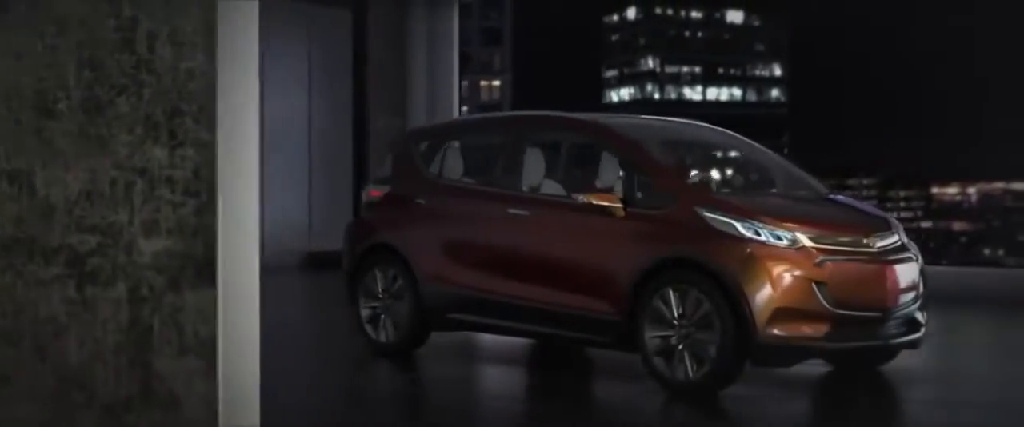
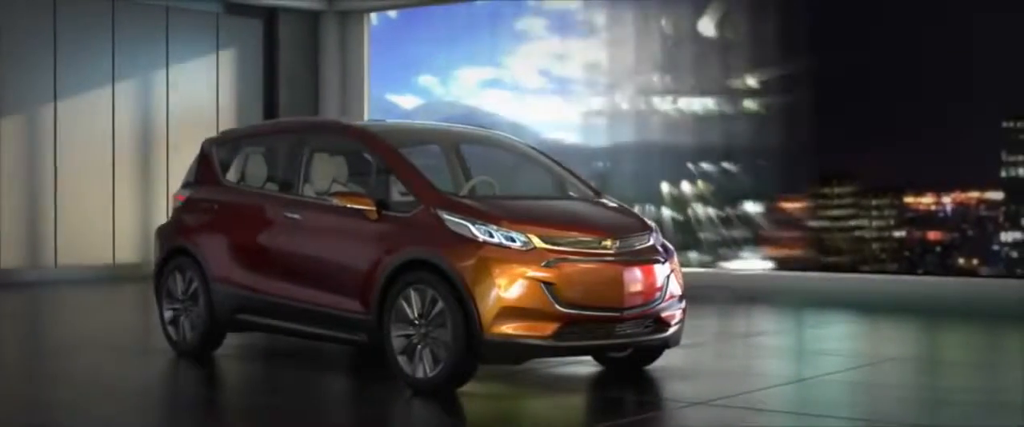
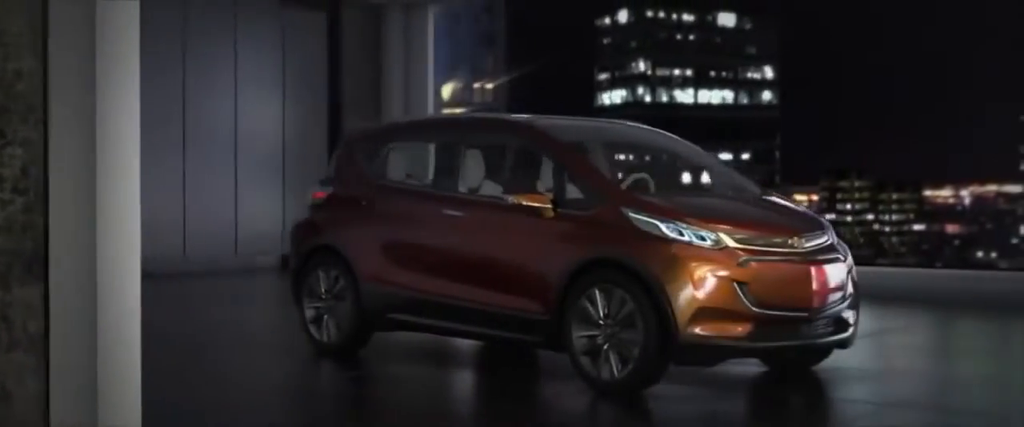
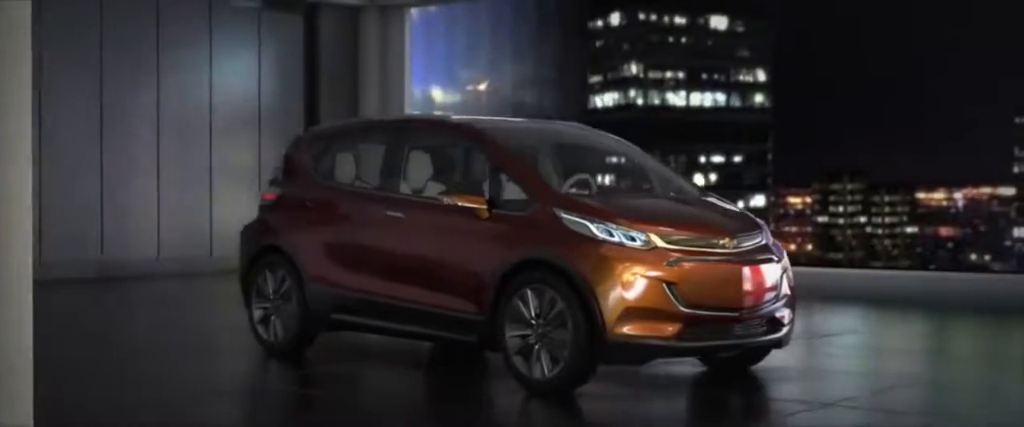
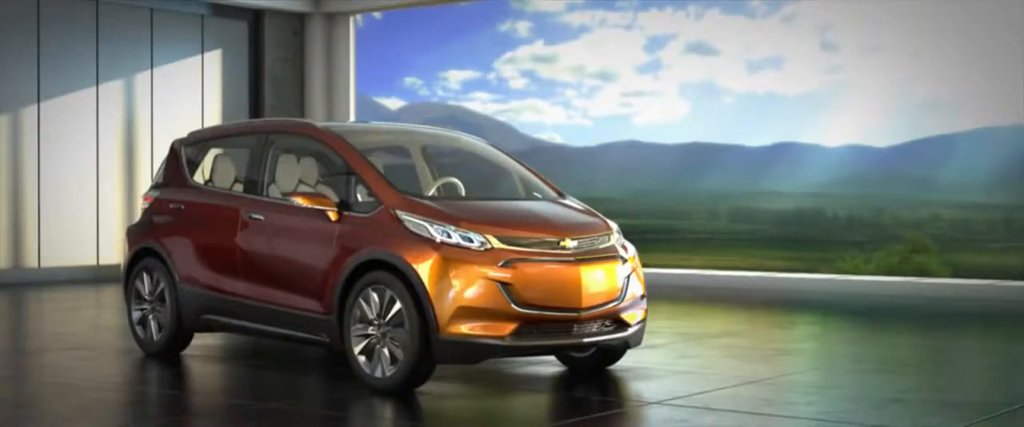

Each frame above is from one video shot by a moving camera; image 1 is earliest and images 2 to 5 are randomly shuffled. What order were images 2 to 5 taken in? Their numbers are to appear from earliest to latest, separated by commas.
3, 4, 2, 5
